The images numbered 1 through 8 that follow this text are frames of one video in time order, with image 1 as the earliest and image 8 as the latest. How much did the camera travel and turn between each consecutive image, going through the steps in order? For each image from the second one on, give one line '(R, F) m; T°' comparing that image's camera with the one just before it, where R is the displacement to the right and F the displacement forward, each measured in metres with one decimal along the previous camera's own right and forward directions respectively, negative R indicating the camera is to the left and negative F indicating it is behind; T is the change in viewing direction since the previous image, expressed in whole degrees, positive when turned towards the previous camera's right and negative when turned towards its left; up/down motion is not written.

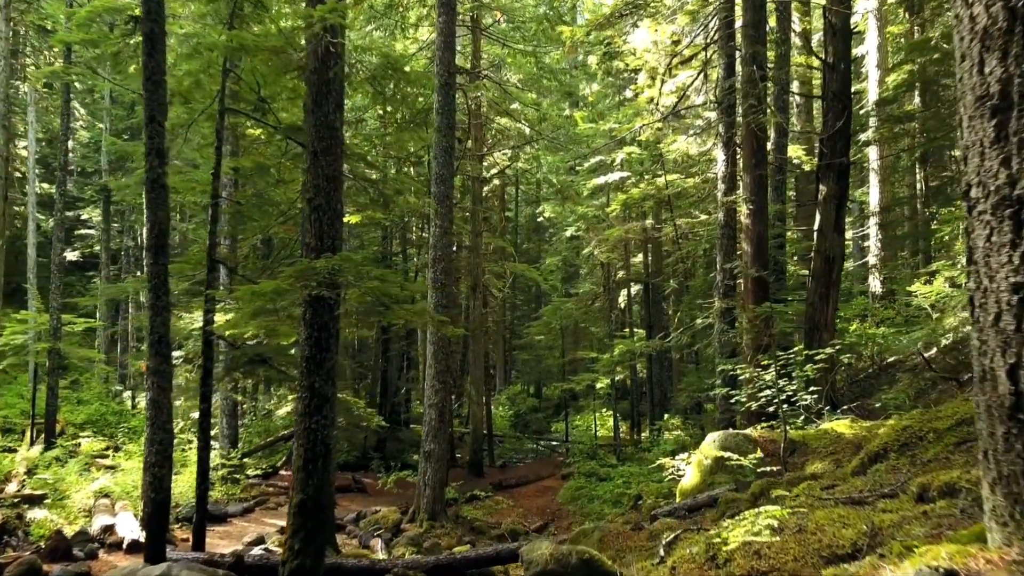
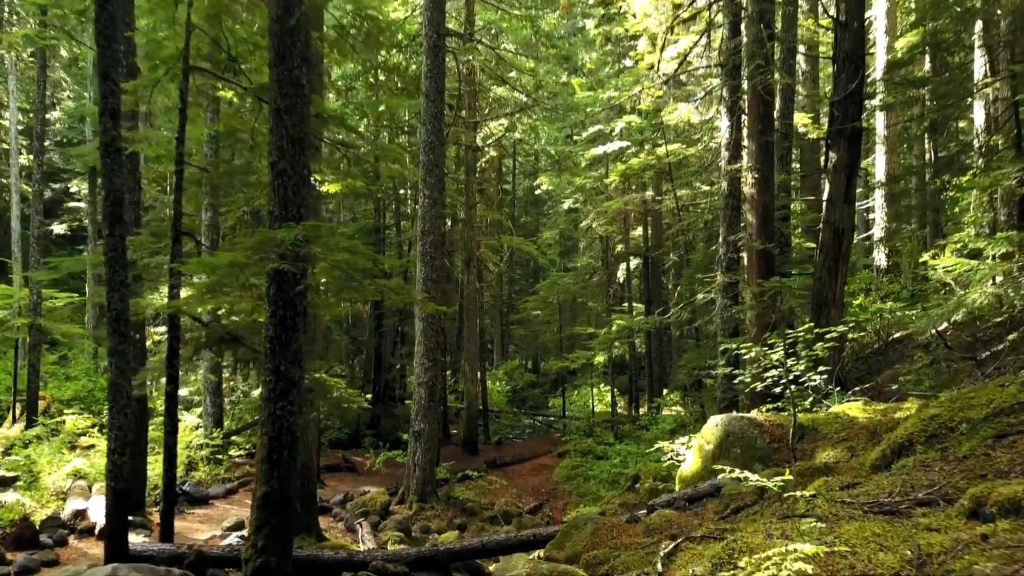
(+0.1, +0.5) m; 0°
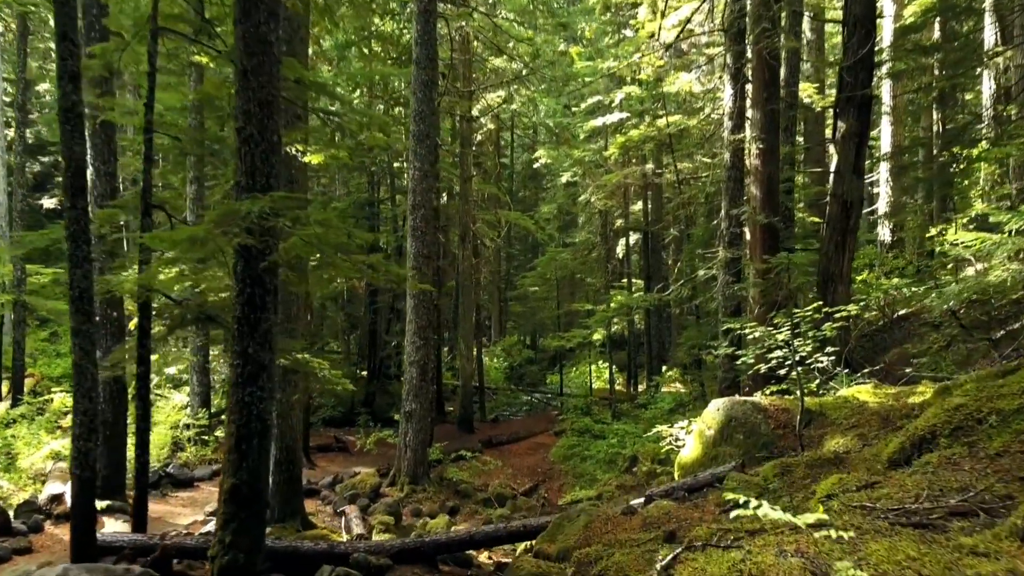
(+0.1, +0.4) m; 0°
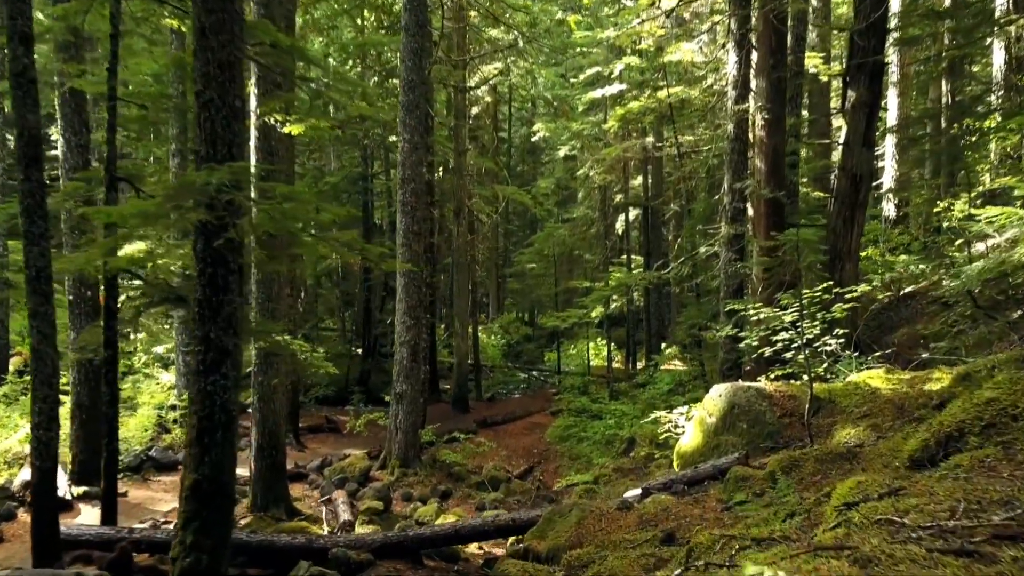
(+0.1, +0.4) m; 0°
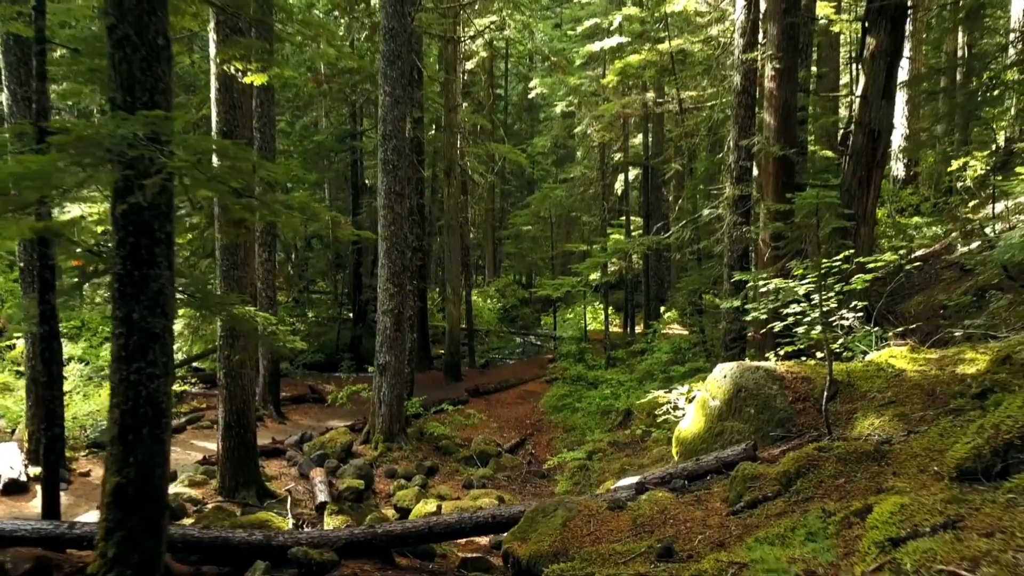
(+0.1, +0.7) m; 0°
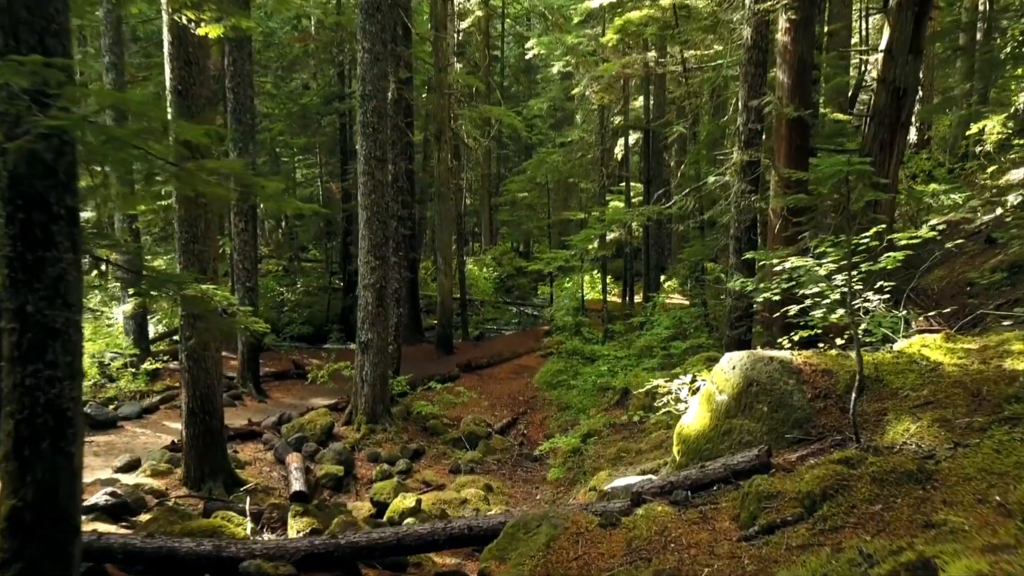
(+0.1, +0.7) m; 0°
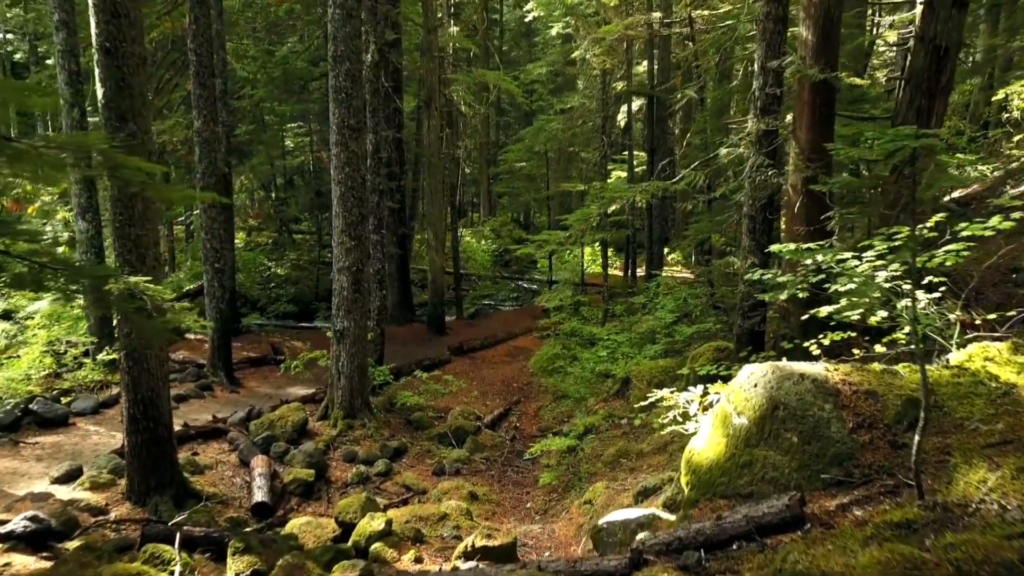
(+0.2, +0.9) m; 0°
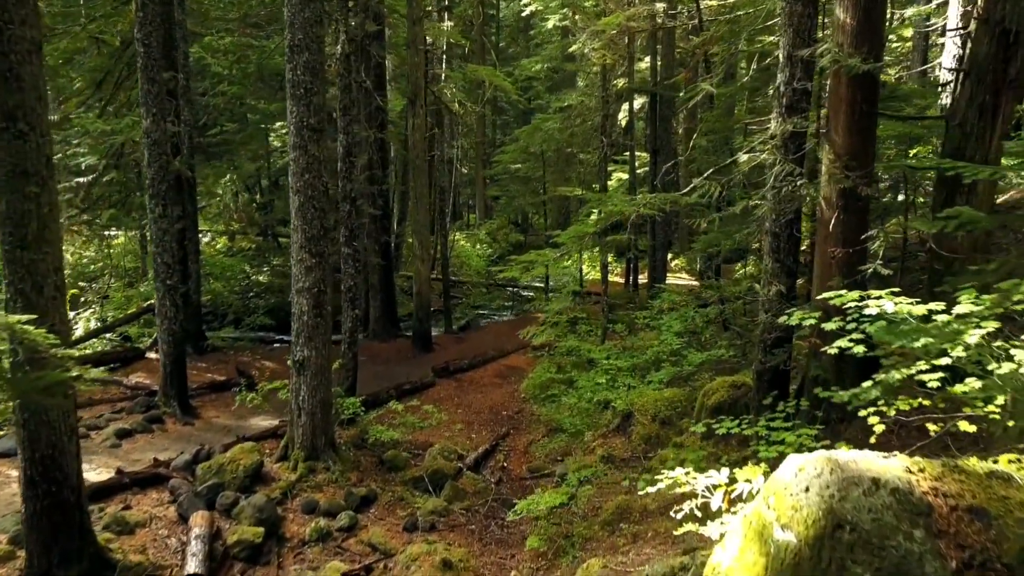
(+0.2, +1.1) m; 0°
